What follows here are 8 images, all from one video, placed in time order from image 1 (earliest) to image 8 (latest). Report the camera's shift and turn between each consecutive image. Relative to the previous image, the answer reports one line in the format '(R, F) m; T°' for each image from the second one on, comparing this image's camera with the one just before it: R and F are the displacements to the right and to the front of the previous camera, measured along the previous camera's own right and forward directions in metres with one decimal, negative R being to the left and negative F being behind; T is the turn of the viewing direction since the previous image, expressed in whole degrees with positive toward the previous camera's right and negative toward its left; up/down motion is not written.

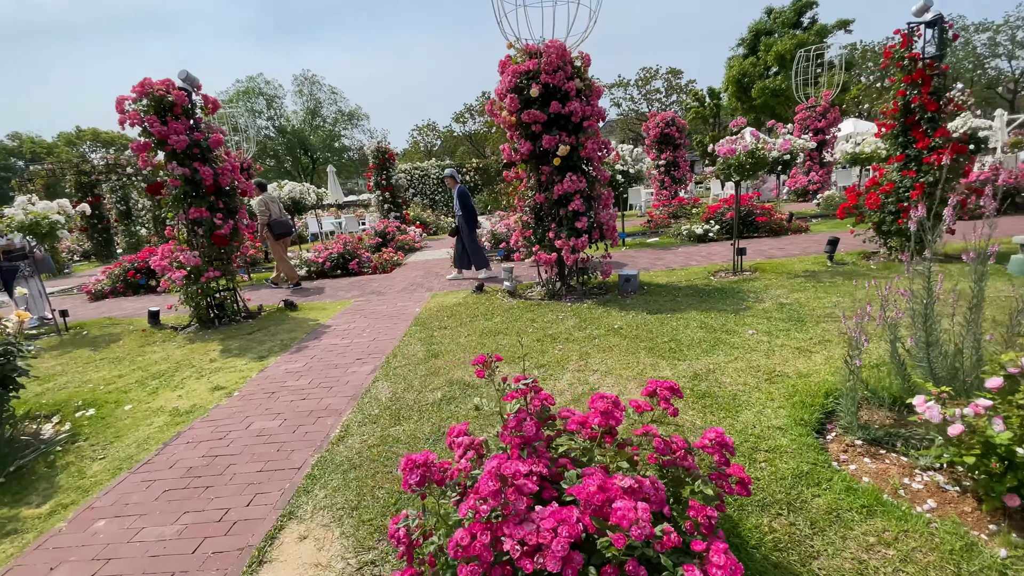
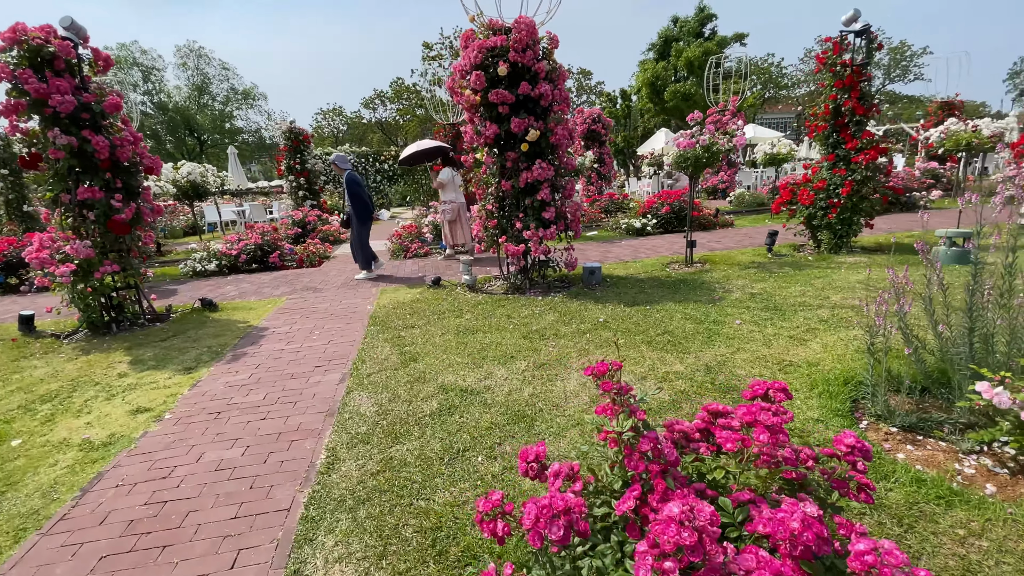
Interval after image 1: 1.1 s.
(-0.6, +0.4) m; +11°
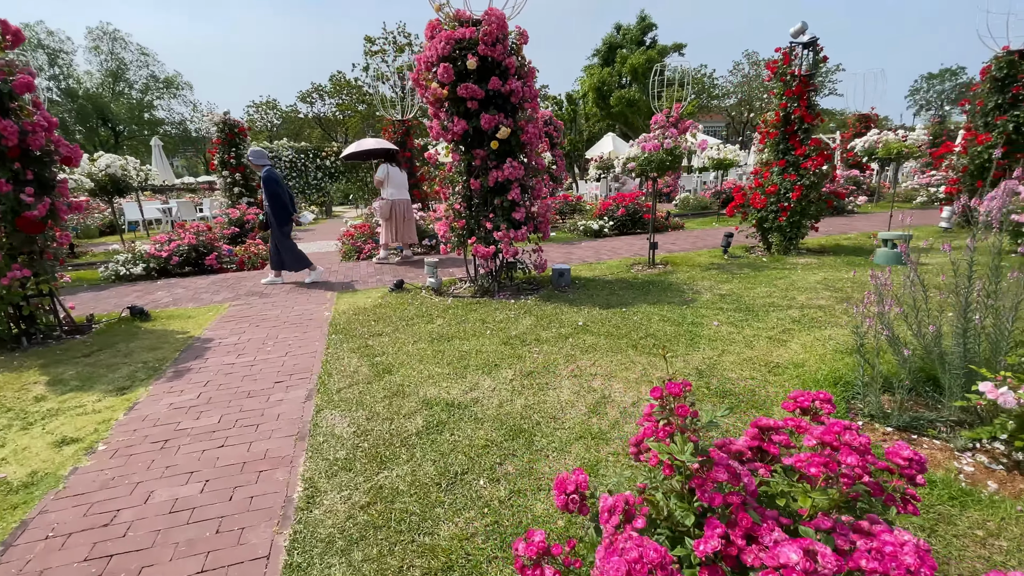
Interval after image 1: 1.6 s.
(-0.3, +0.2) m; +7°
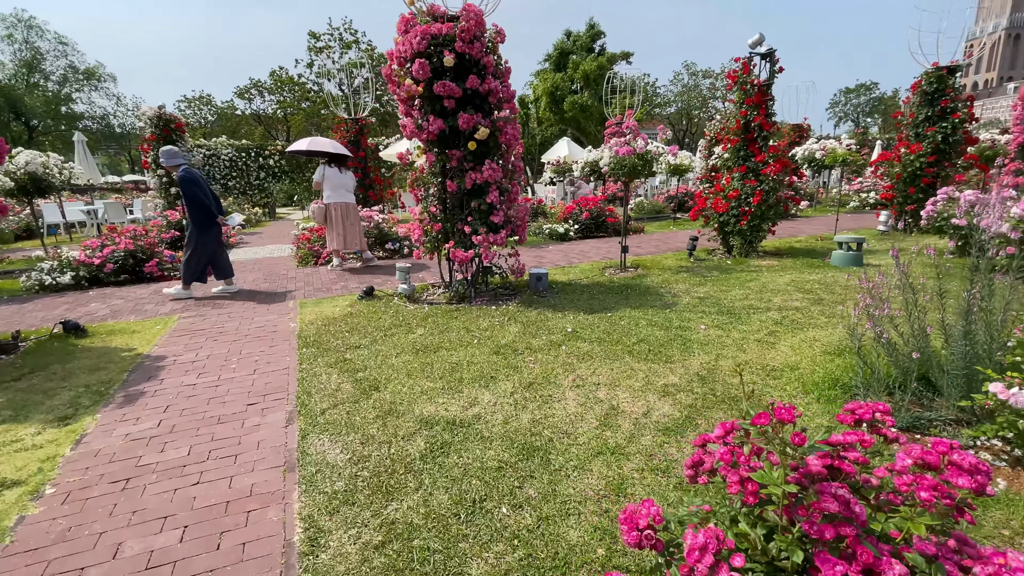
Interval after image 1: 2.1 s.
(-0.3, +0.2) m; +6°
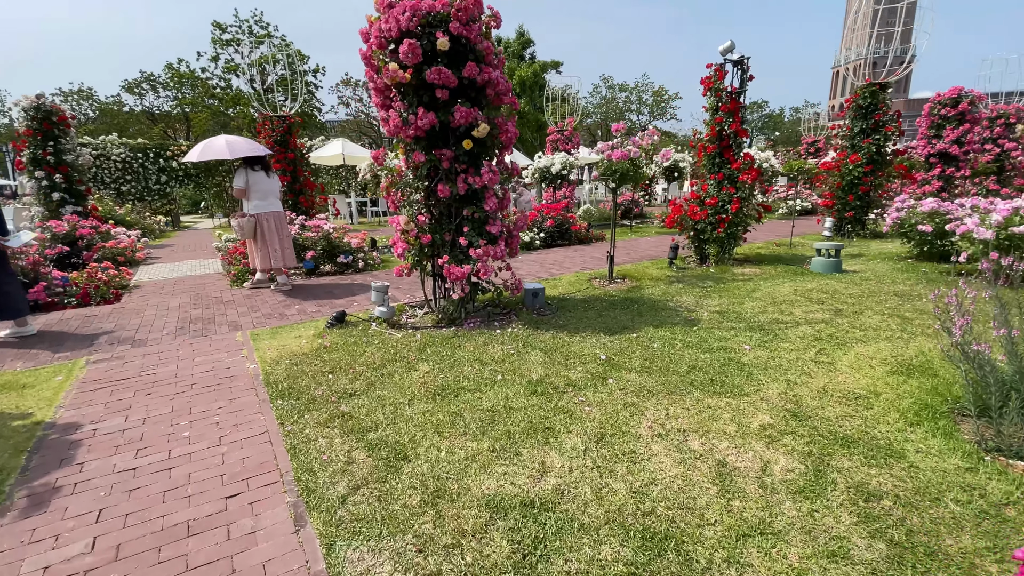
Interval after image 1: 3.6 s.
(-0.7, +0.7) m; +9°
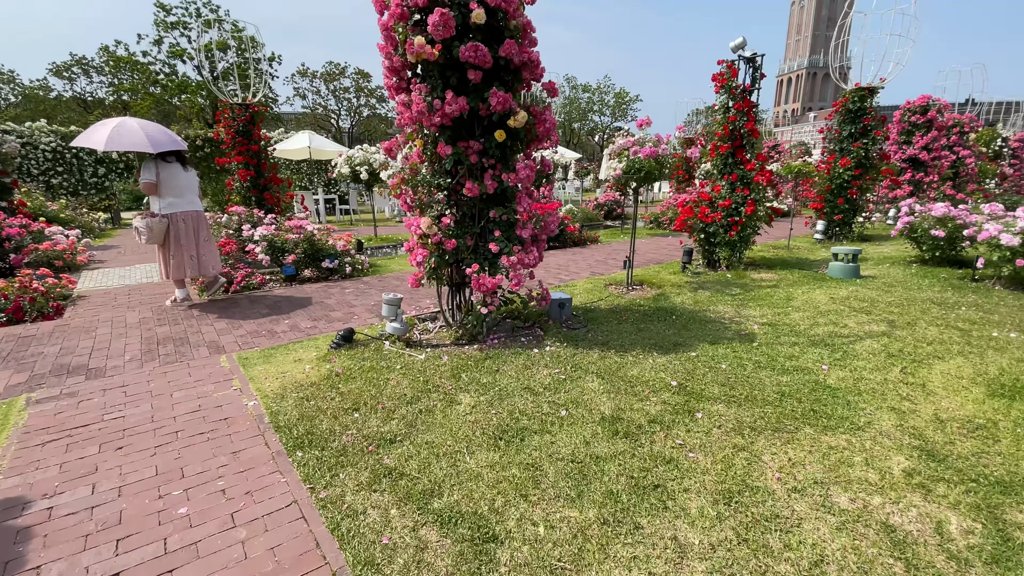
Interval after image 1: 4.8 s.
(-0.6, +0.6) m; +5°
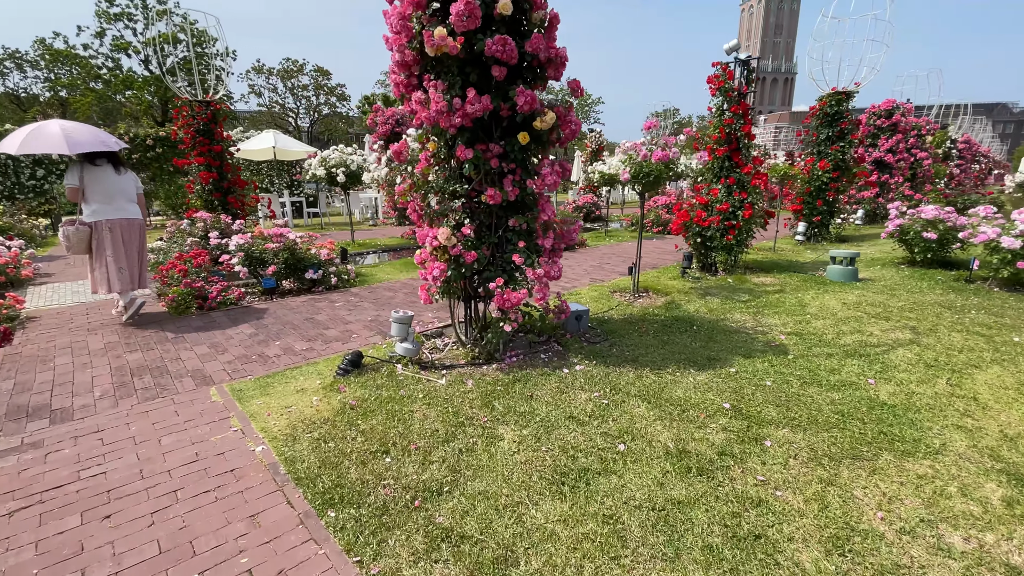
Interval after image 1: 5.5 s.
(-0.4, +0.3) m; +4°
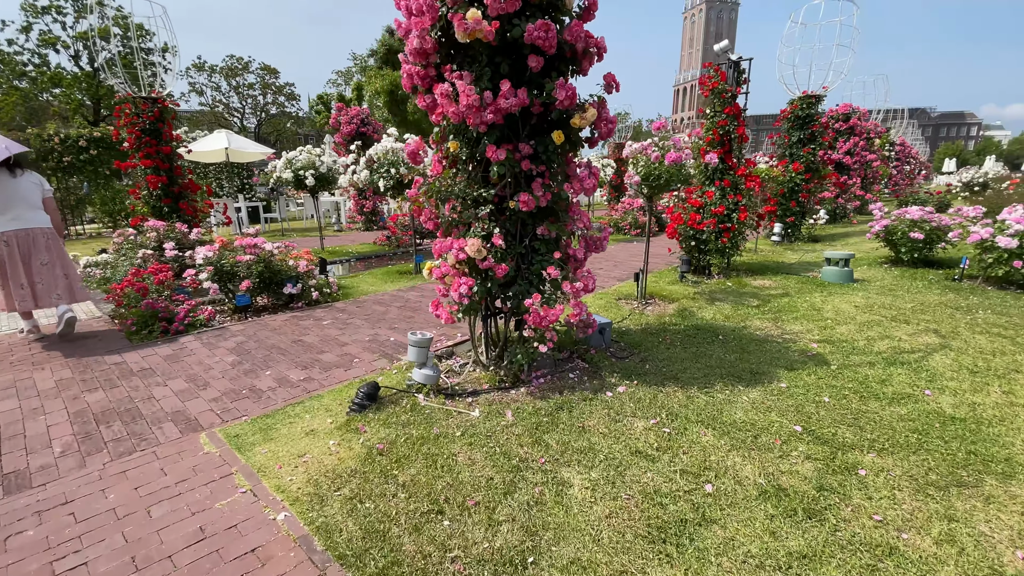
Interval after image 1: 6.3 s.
(-0.5, +0.4) m; +5°
